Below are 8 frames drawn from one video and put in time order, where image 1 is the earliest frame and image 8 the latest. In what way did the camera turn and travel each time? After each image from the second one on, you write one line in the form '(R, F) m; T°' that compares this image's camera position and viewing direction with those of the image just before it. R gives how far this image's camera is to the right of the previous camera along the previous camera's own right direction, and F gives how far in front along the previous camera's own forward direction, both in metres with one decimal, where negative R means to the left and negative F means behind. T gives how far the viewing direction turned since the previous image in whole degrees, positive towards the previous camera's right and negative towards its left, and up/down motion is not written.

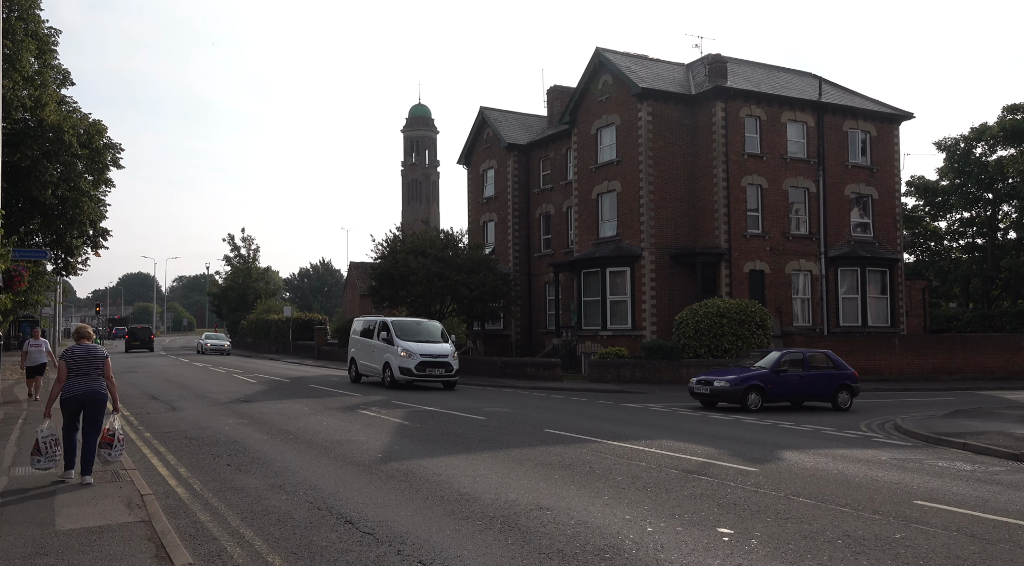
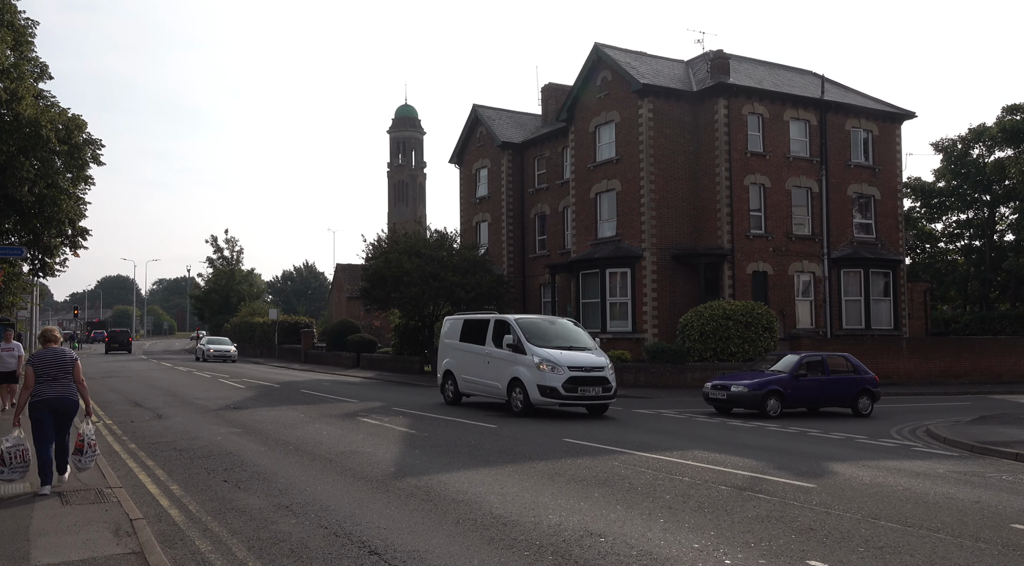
(-0.5, +0.9) m; +1°
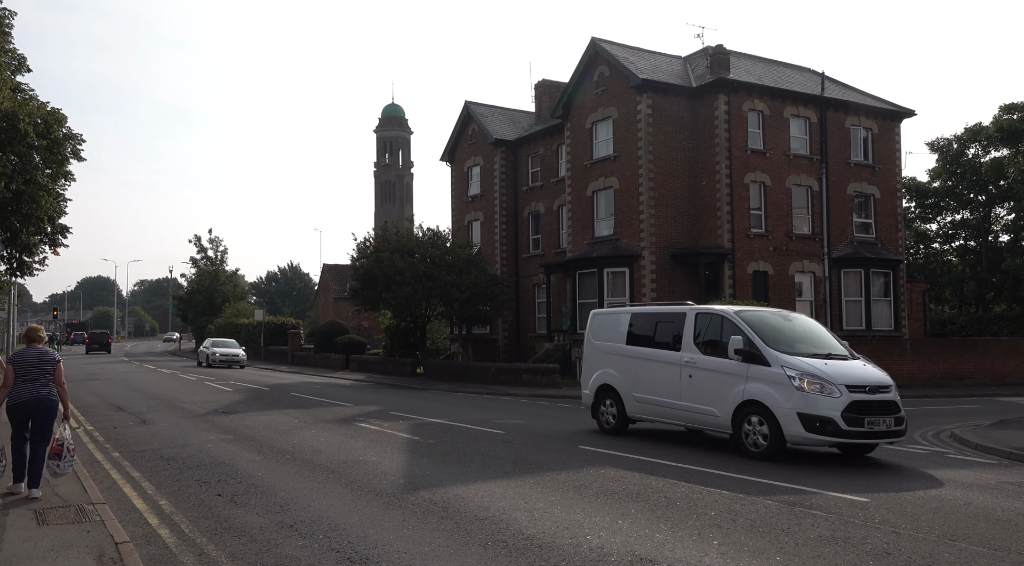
(-0.4, +0.7) m; +1°
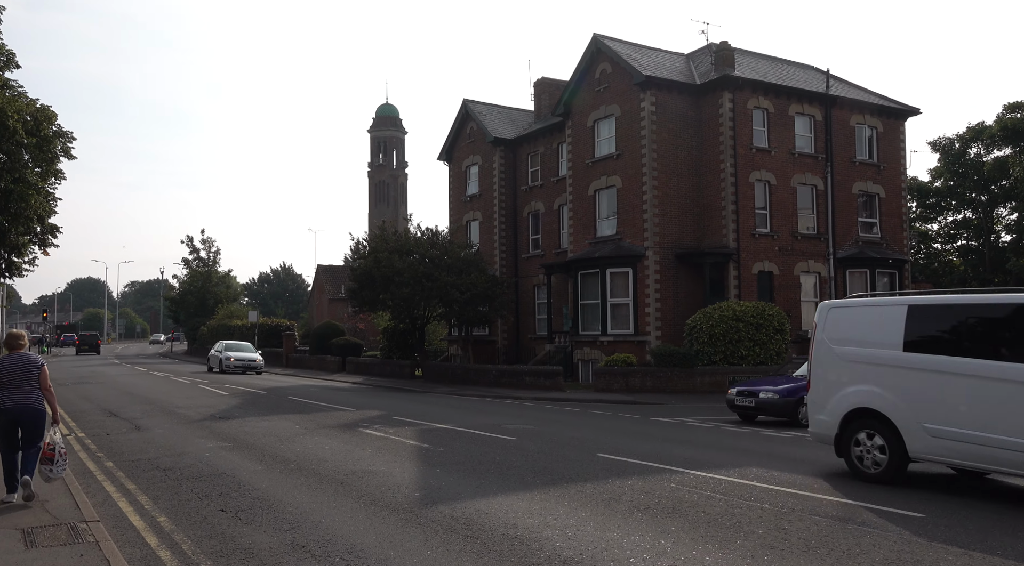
(-0.3, +0.6) m; +1°
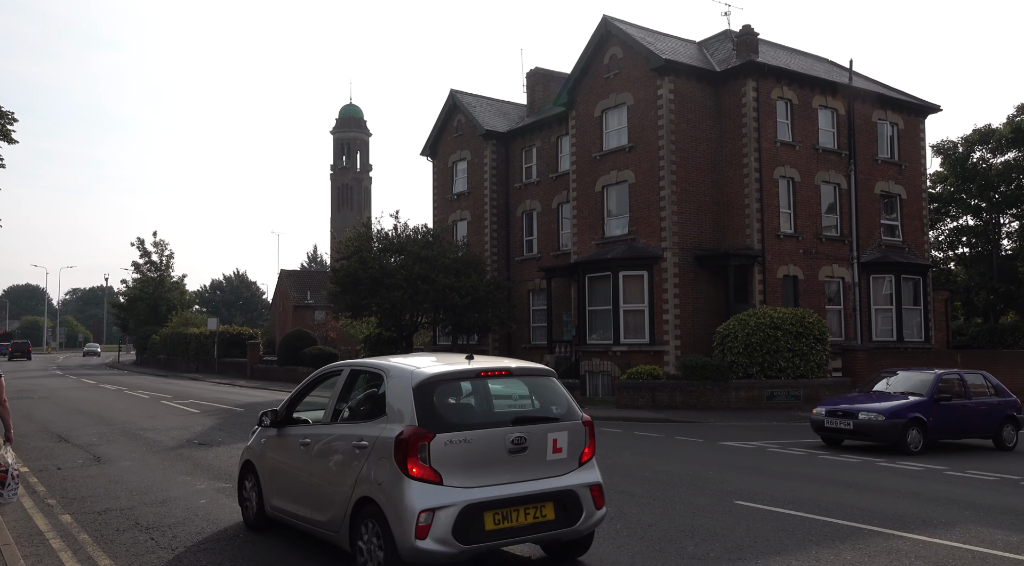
(-1.5, +2.8) m; +3°
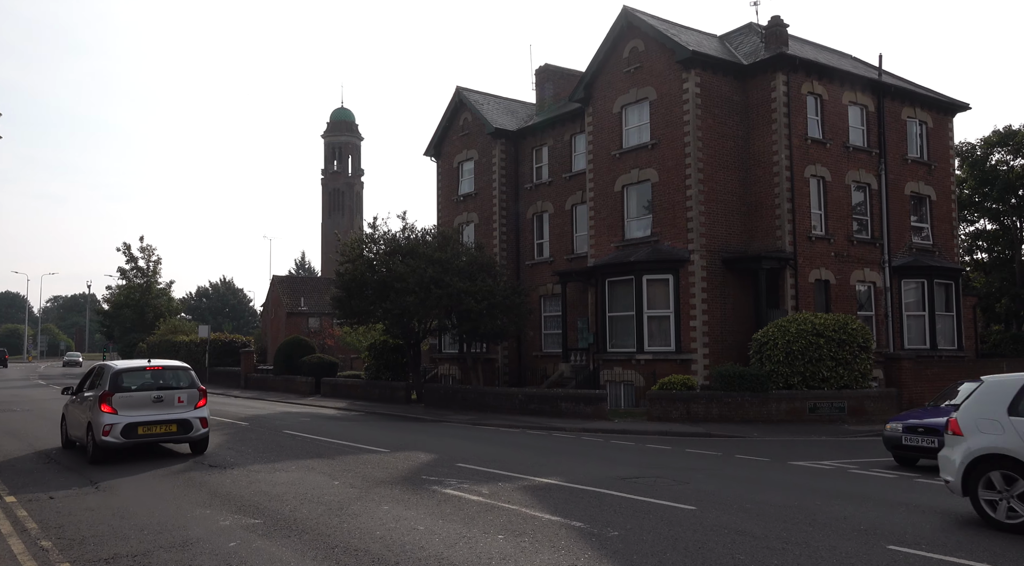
(-0.9, +1.5) m; +1°
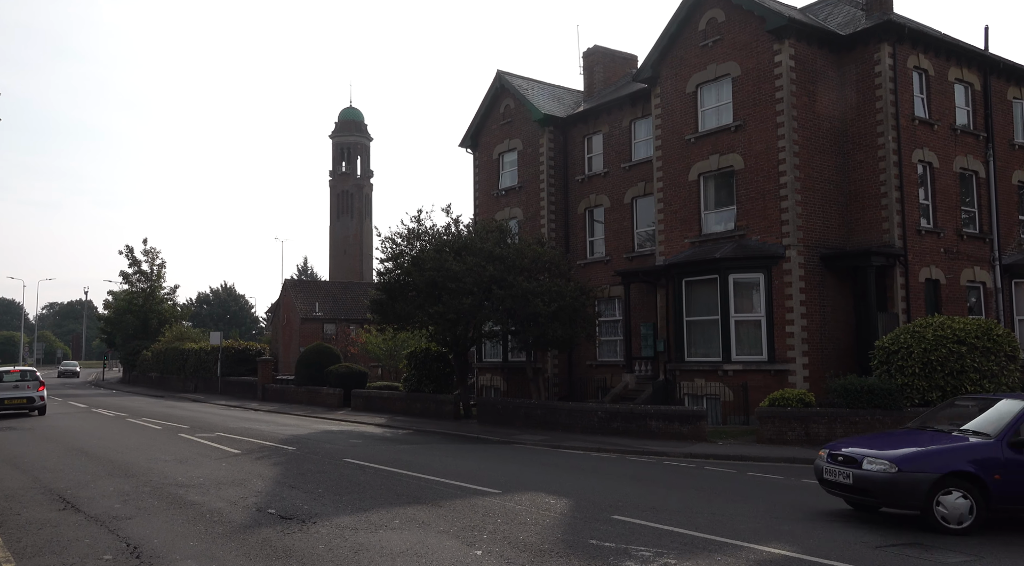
(-1.9, +2.9) m; 0°
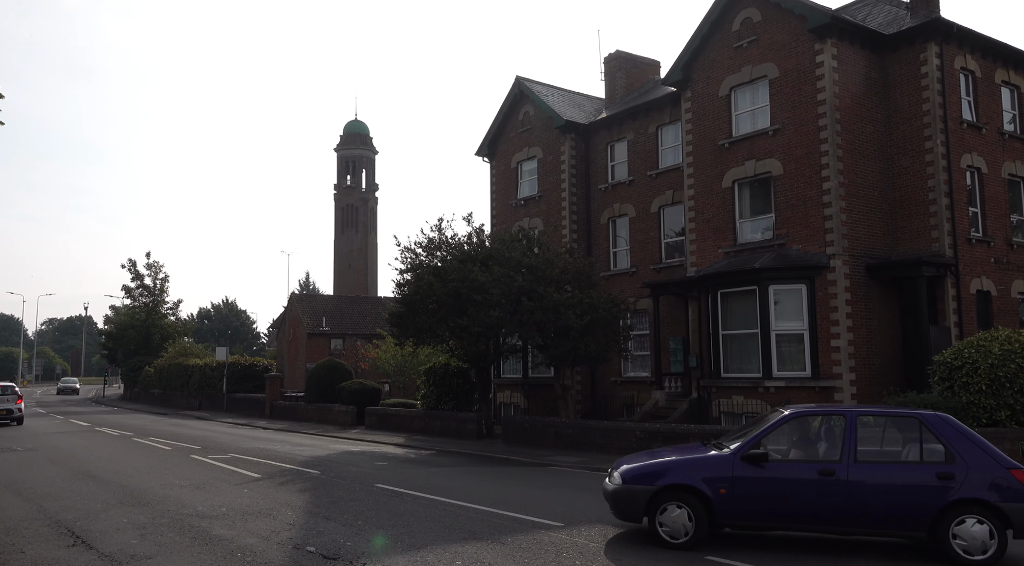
(-0.7, +1.1) m; 0°
